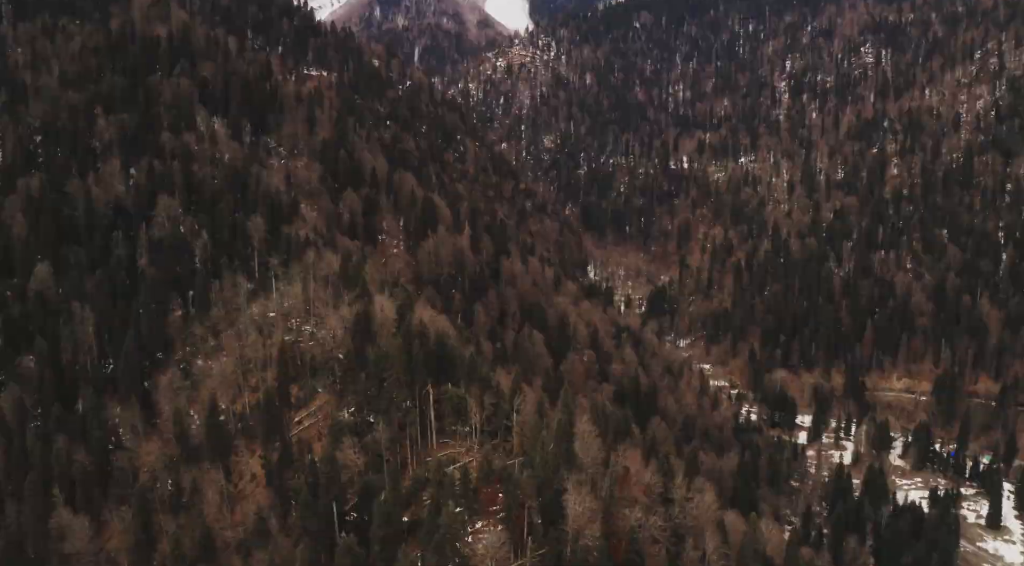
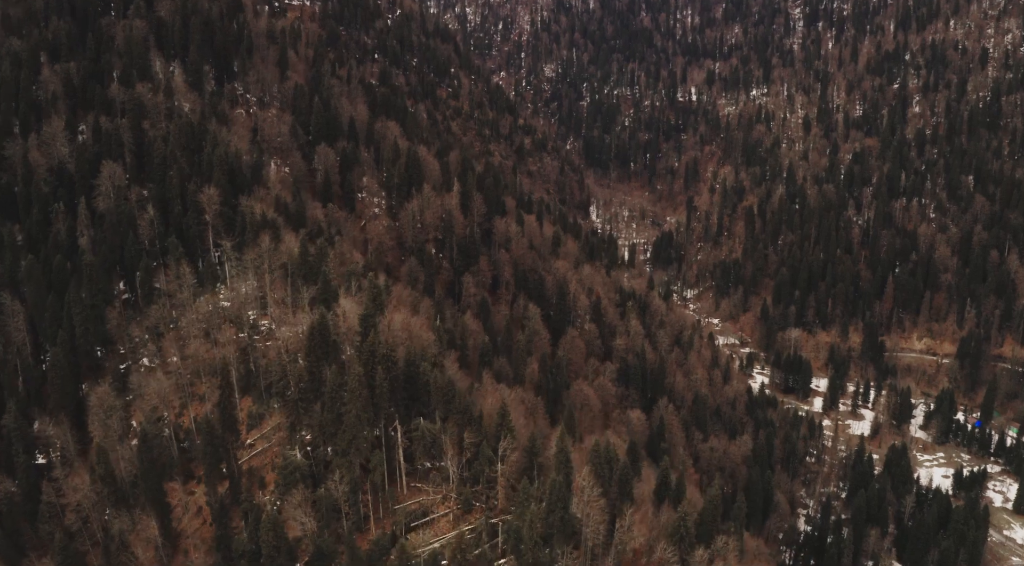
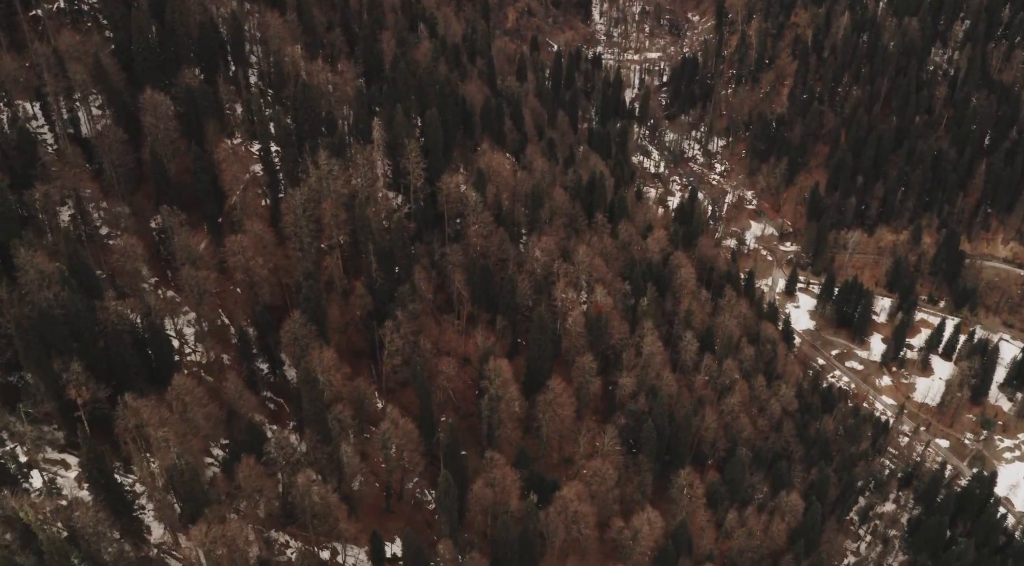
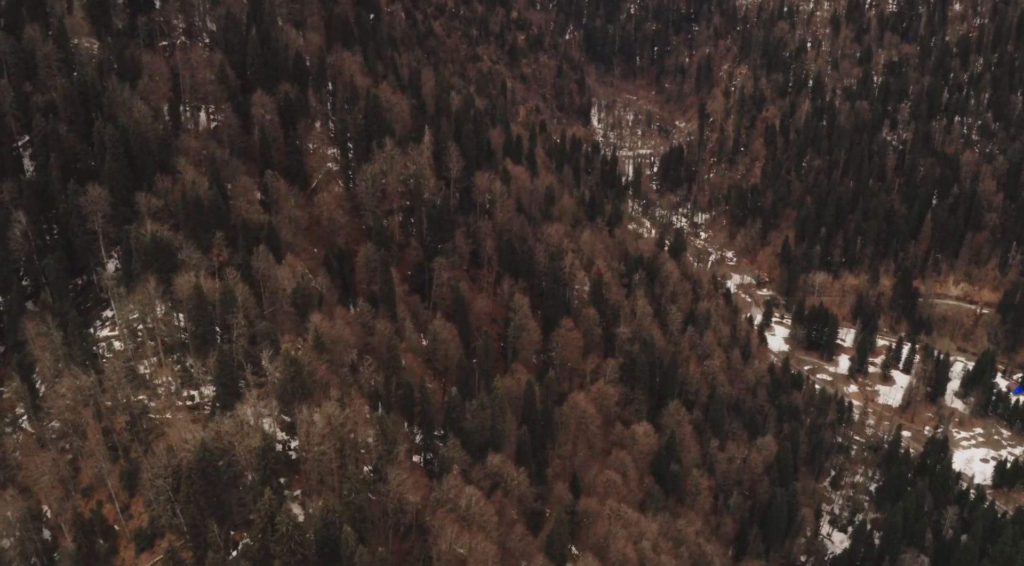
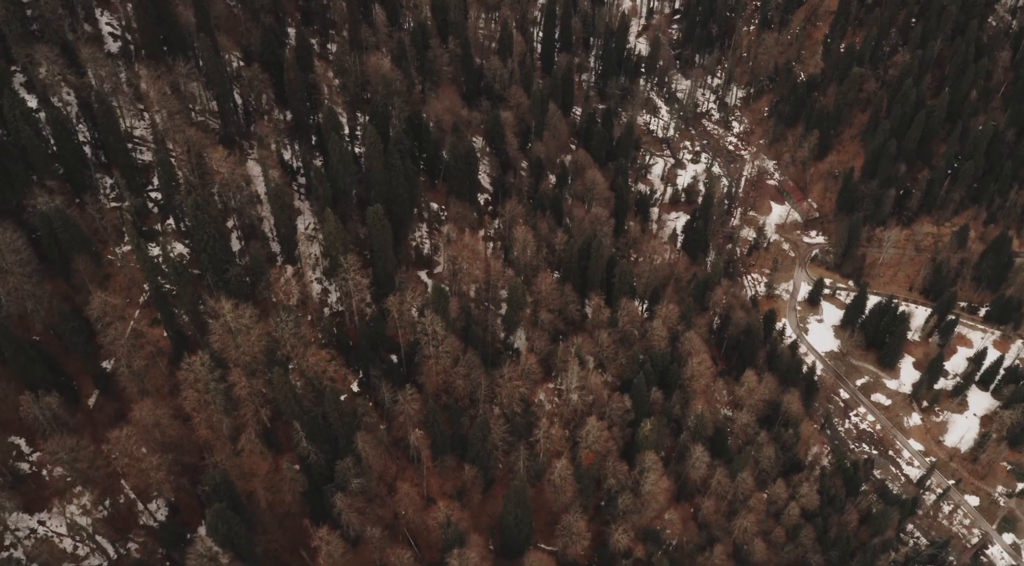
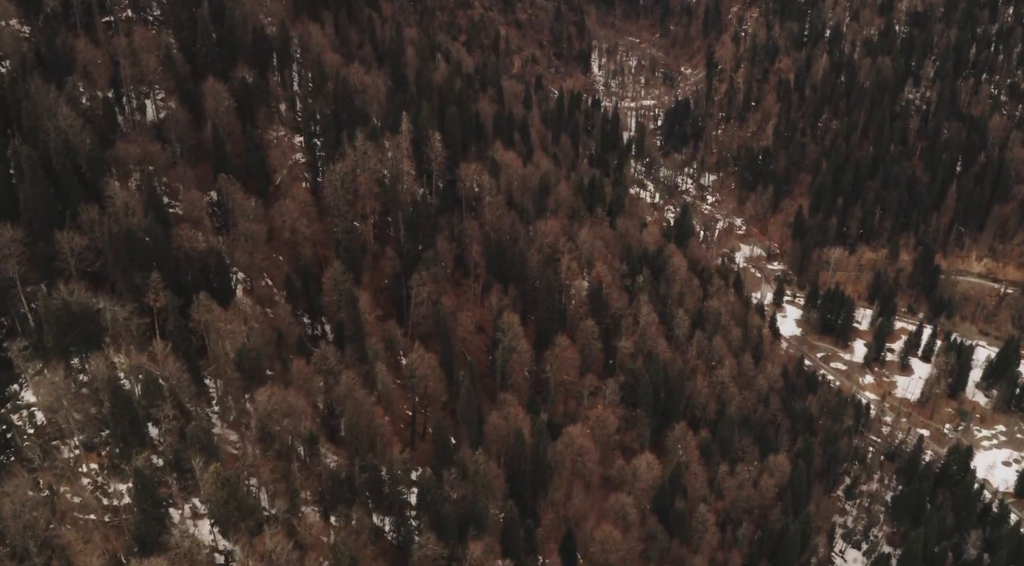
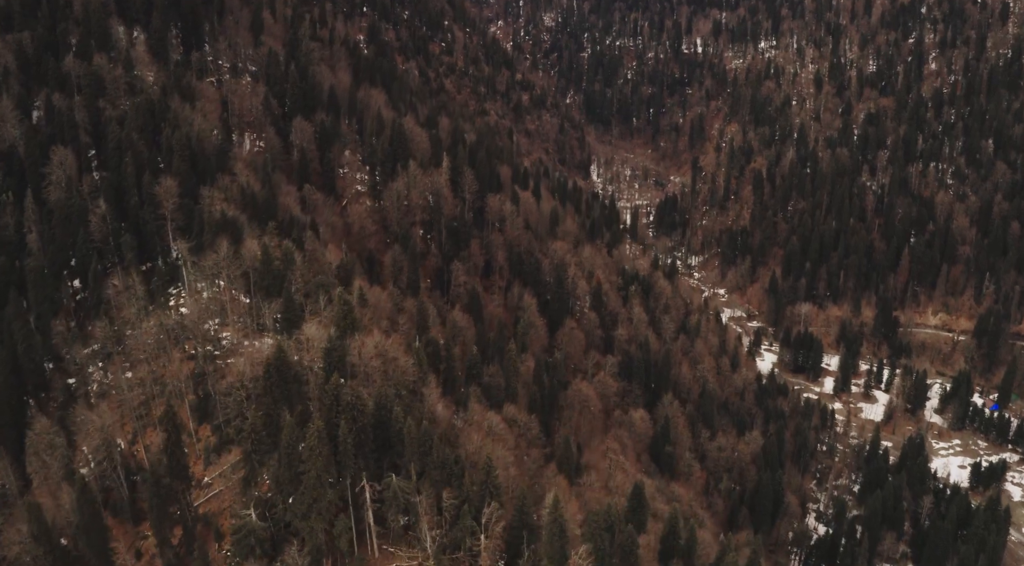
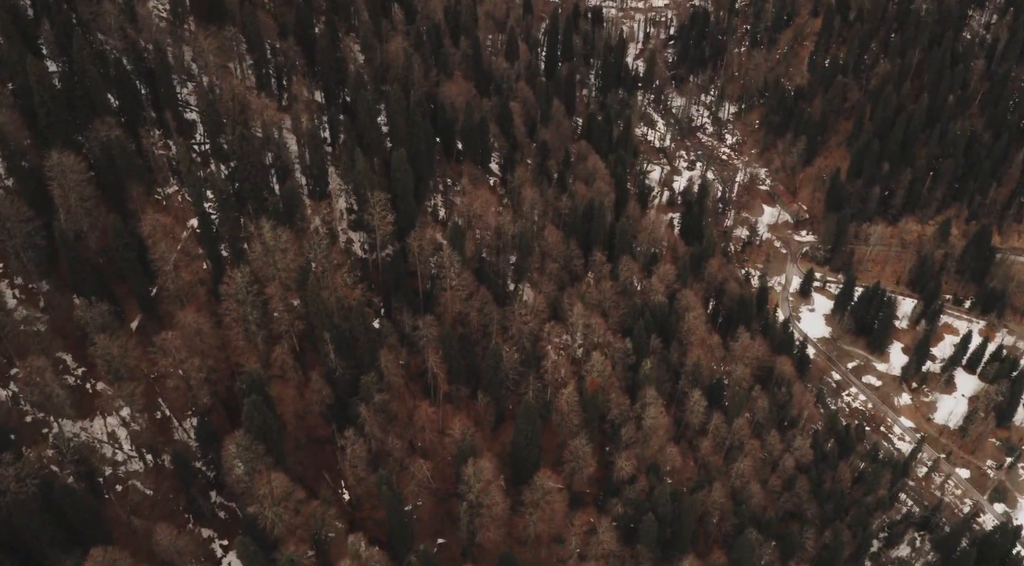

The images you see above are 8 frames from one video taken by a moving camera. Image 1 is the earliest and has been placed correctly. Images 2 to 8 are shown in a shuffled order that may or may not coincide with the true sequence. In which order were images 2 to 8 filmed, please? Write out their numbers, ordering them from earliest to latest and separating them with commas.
2, 7, 4, 6, 3, 8, 5
